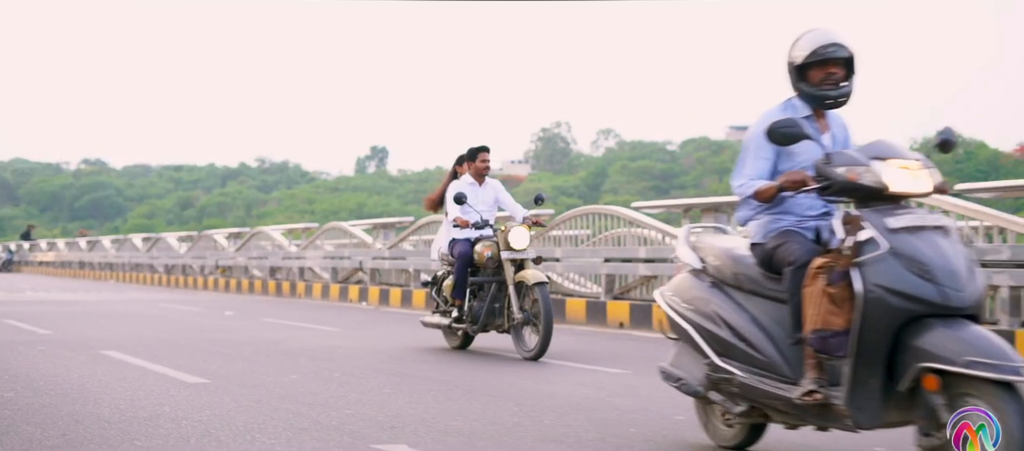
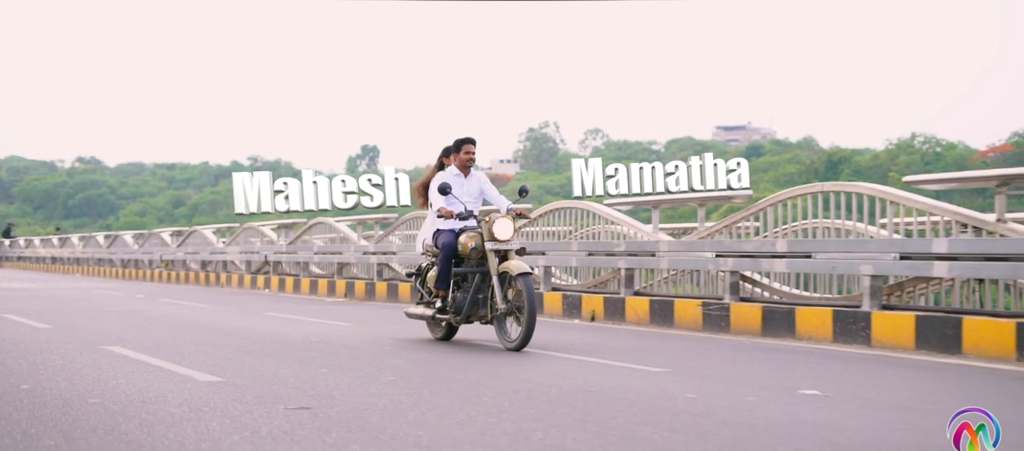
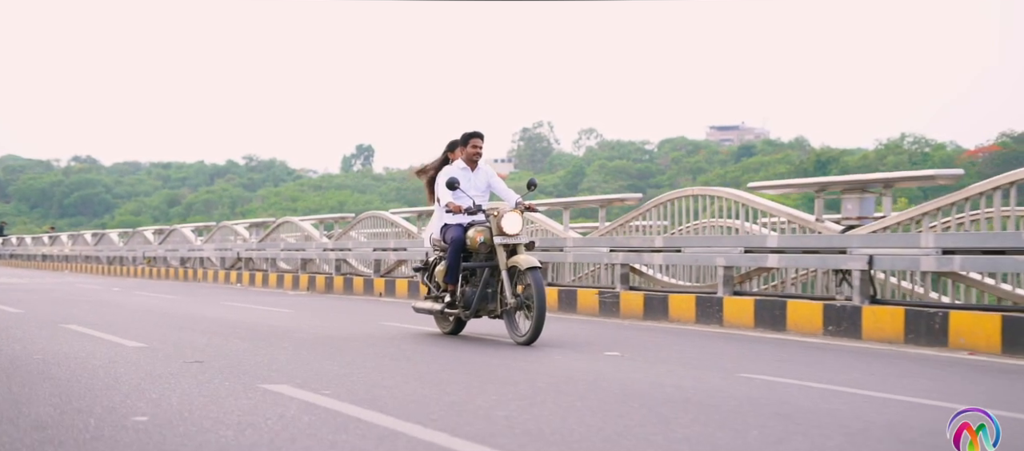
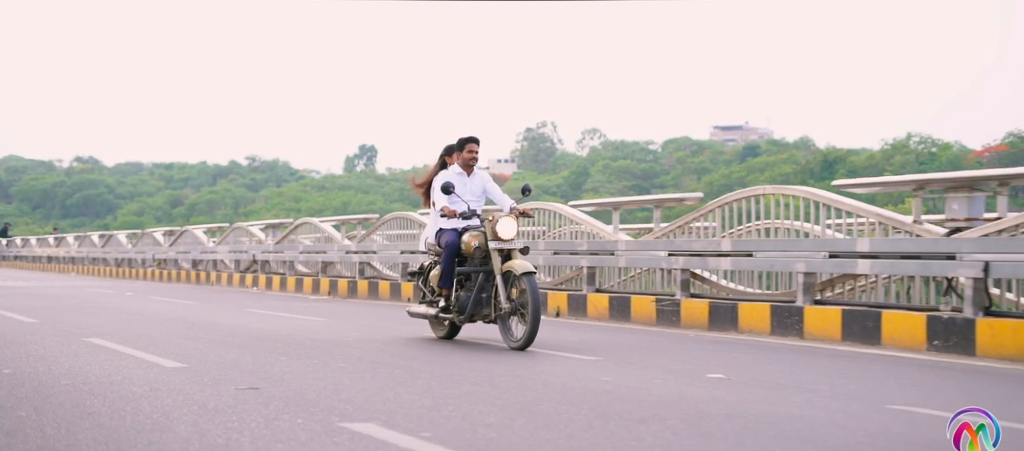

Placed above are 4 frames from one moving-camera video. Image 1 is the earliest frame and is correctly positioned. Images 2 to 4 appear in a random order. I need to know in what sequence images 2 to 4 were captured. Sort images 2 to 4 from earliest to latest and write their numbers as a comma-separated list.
2, 4, 3
